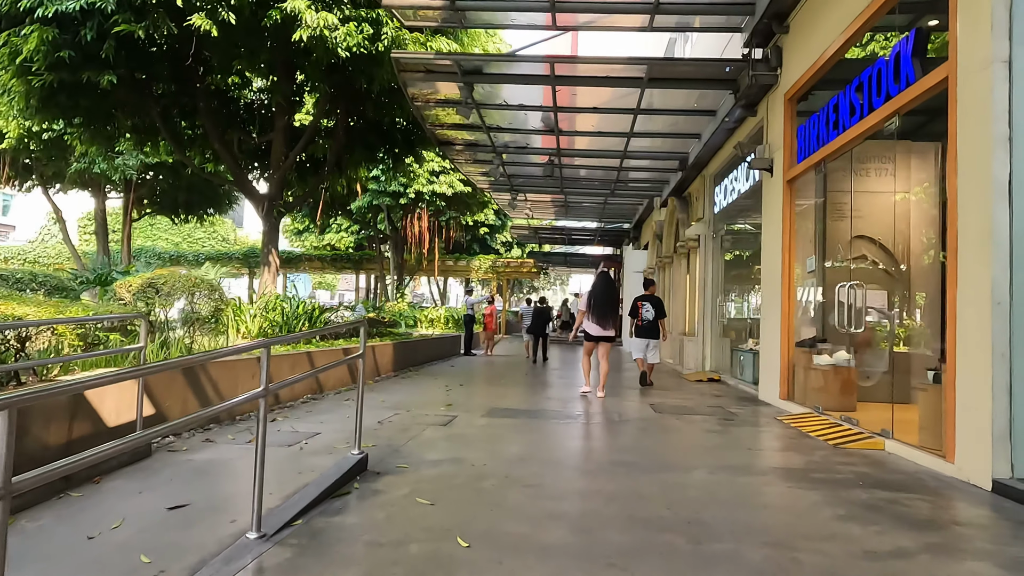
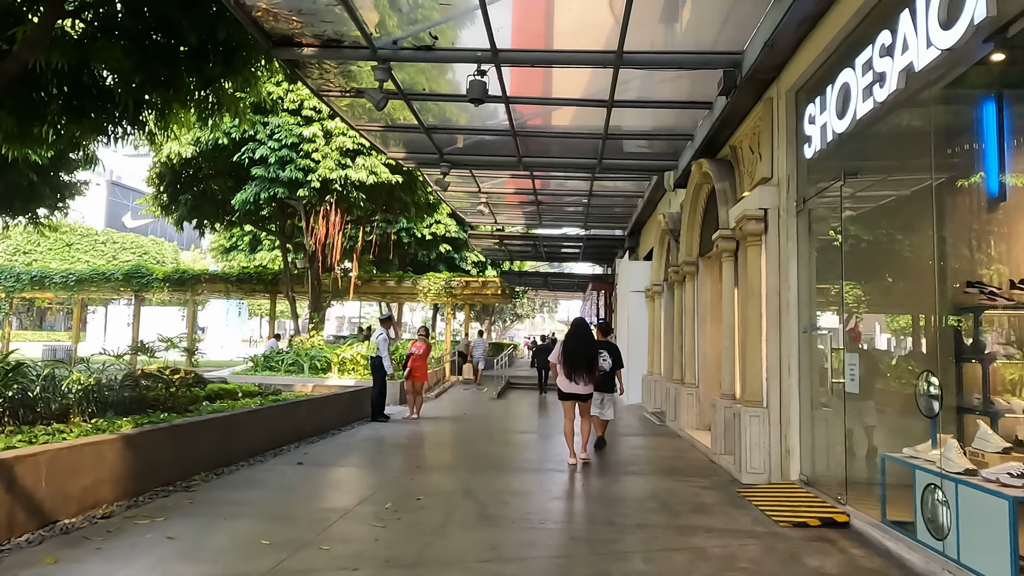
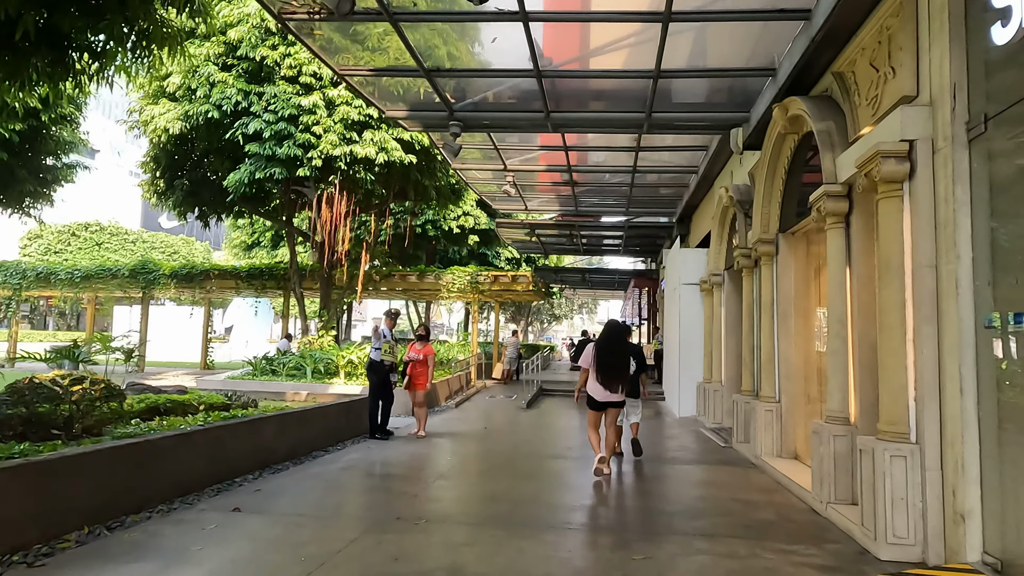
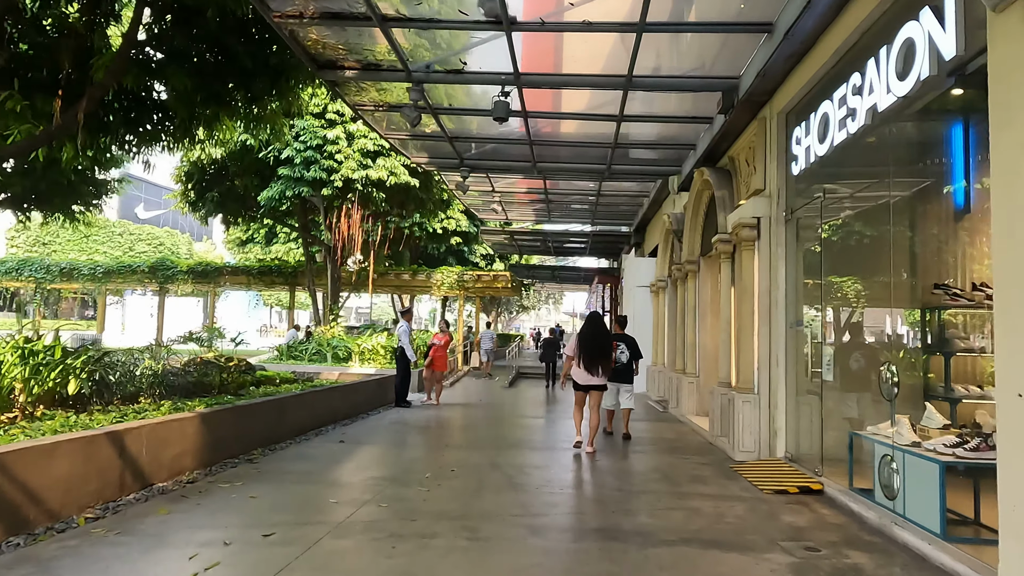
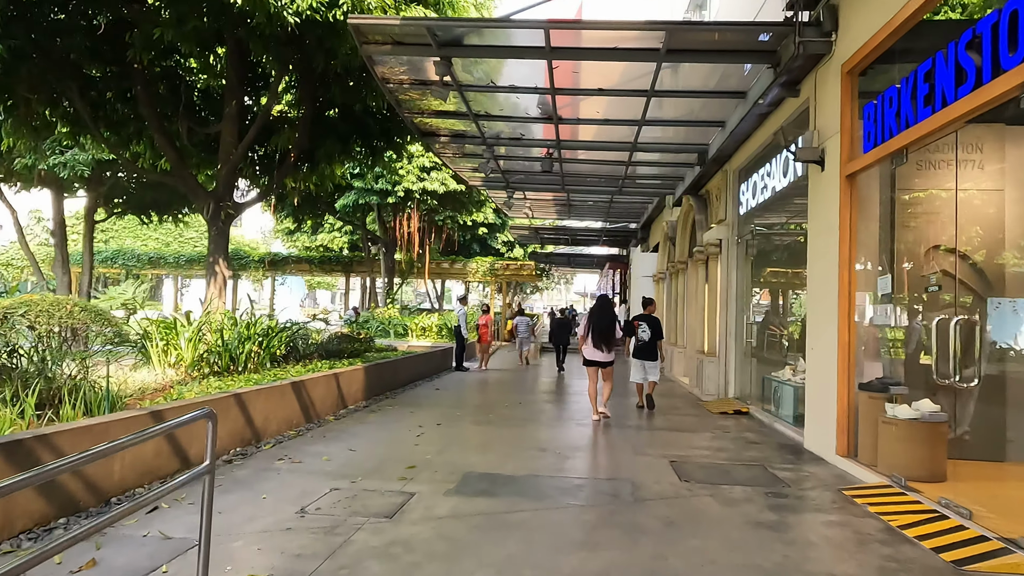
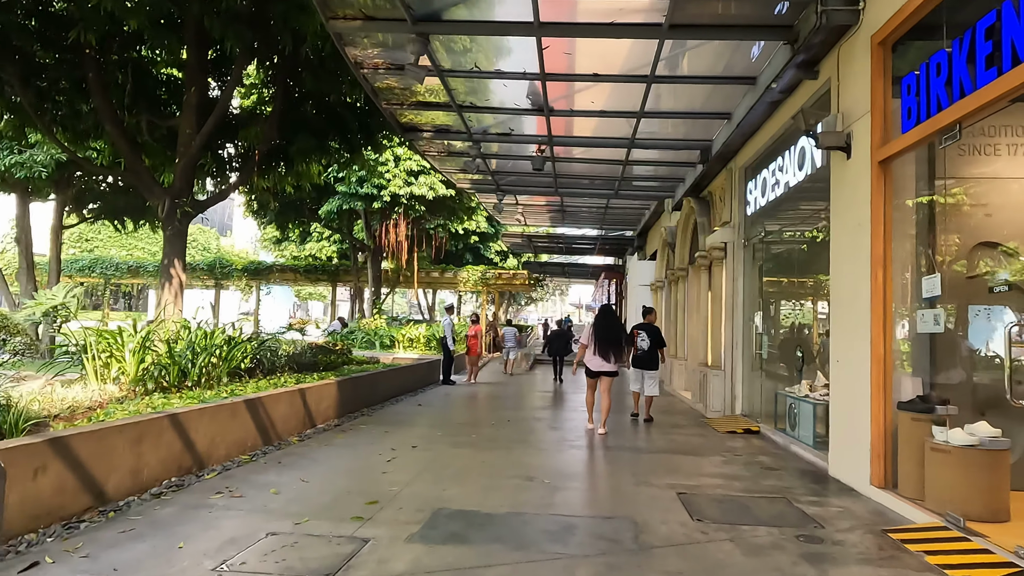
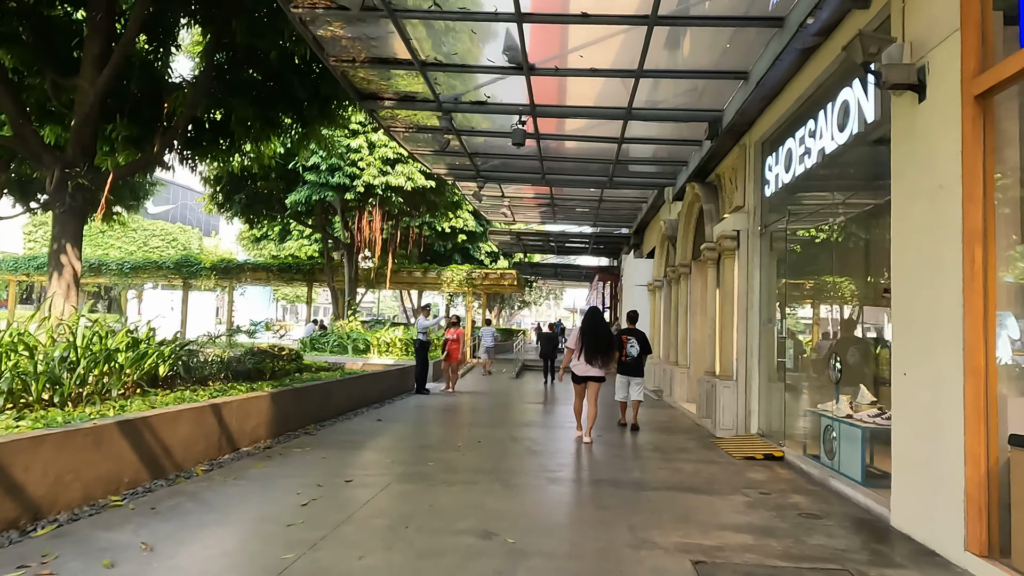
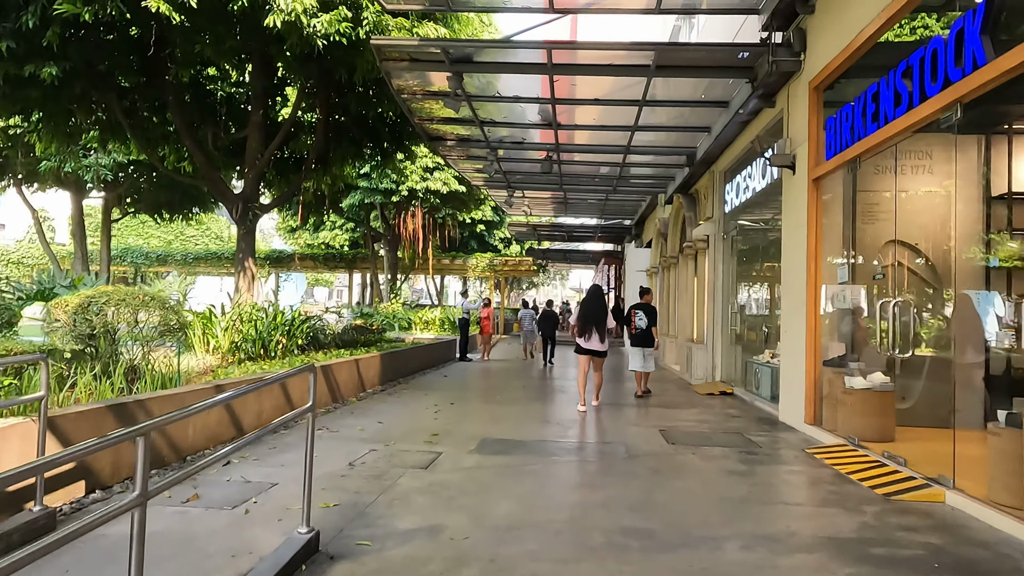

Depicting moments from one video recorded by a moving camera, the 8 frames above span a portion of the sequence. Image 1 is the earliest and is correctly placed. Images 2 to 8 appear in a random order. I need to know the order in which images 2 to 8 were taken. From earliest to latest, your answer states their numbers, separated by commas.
8, 5, 6, 7, 4, 2, 3
